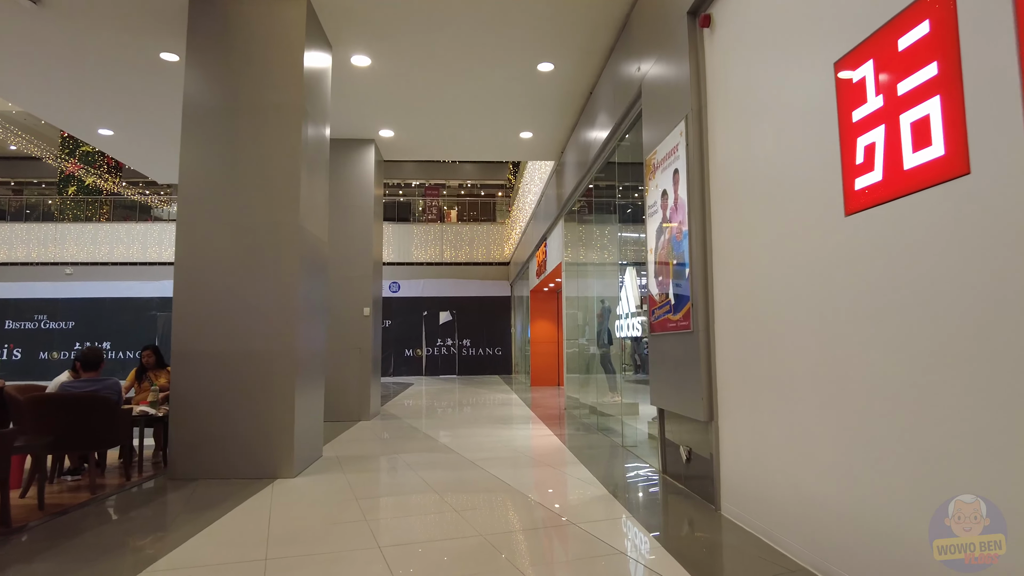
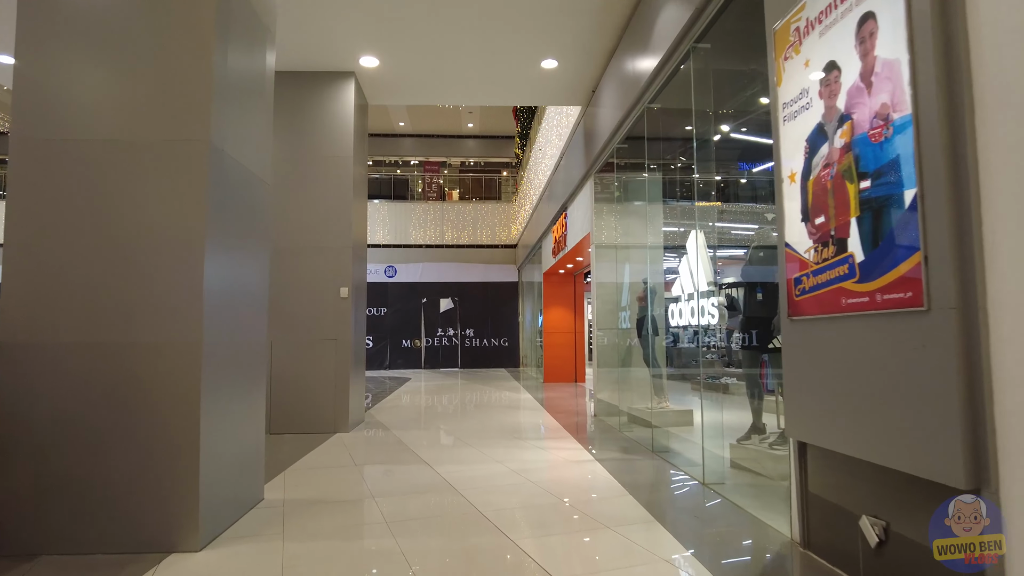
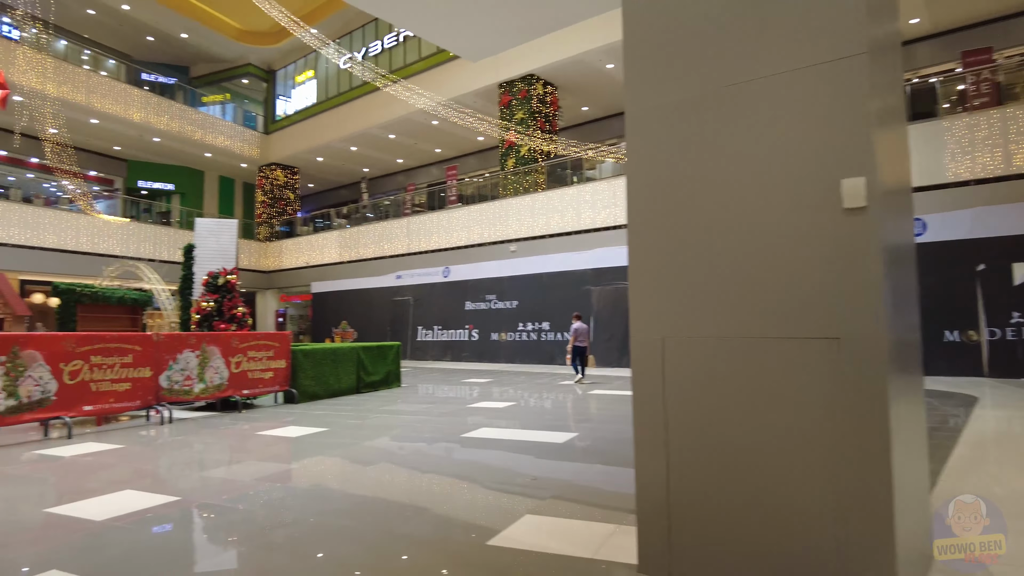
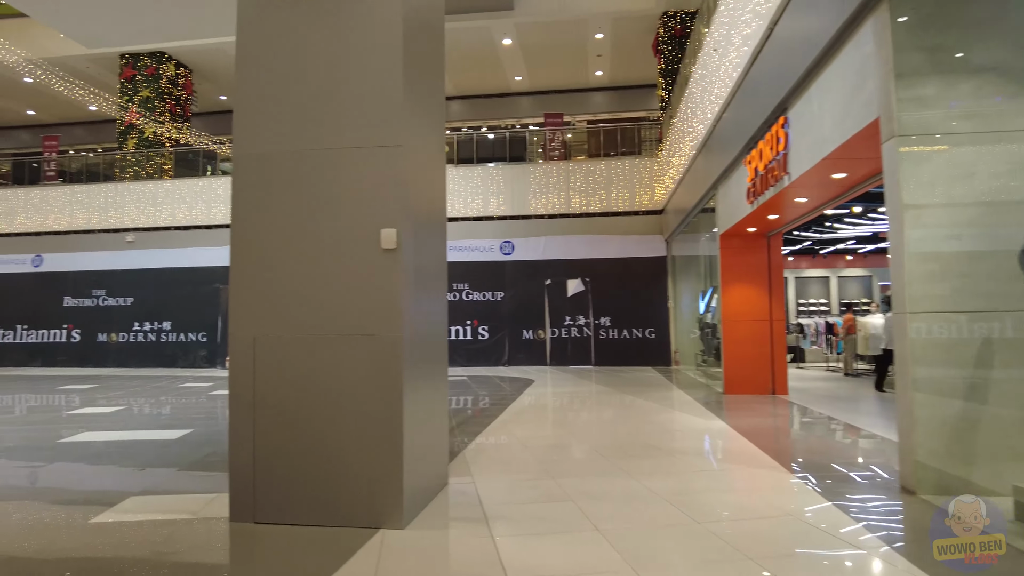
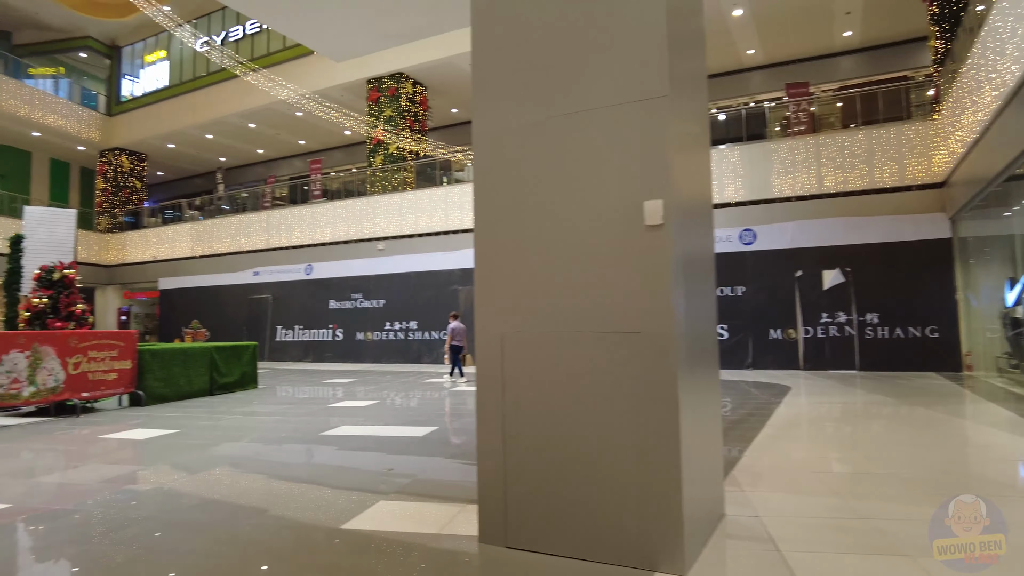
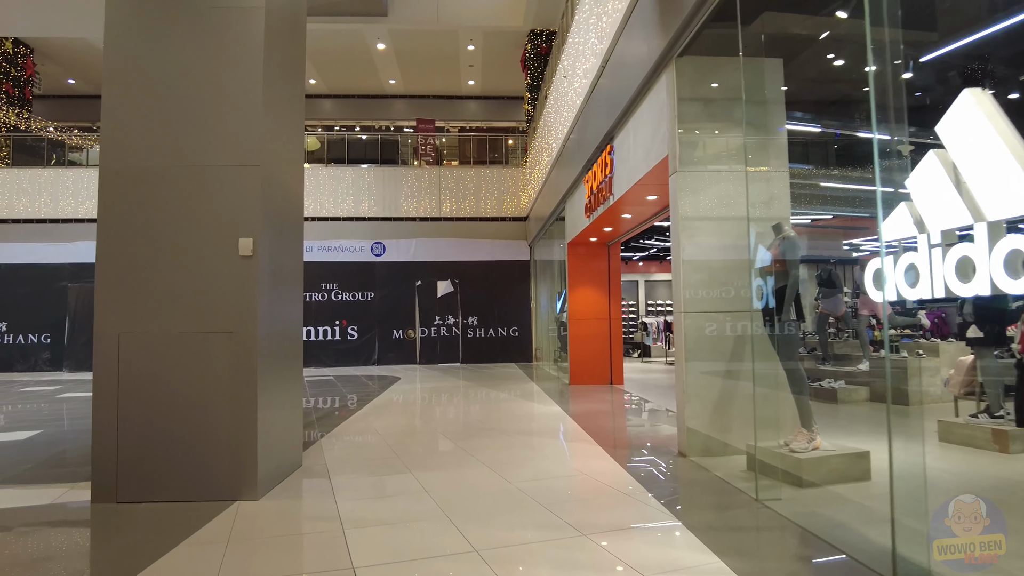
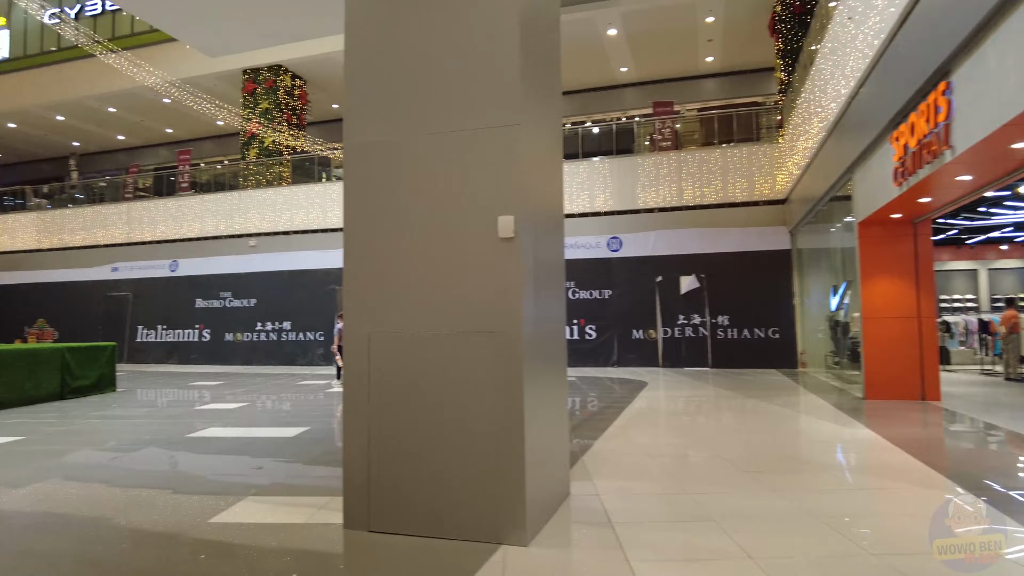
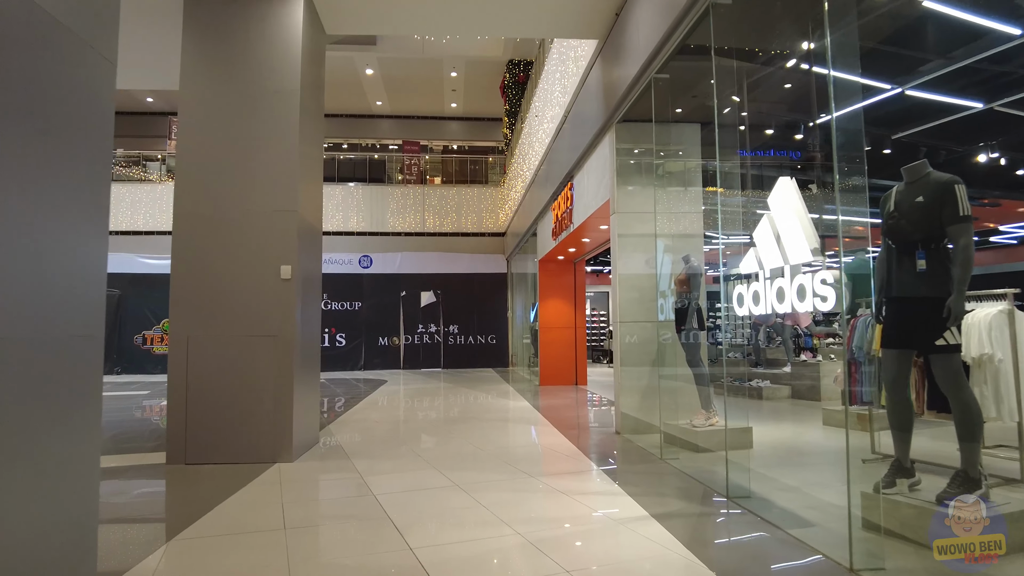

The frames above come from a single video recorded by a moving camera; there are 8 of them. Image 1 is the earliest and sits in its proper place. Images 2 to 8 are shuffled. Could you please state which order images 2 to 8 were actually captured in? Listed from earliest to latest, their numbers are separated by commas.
2, 8, 6, 4, 7, 5, 3
